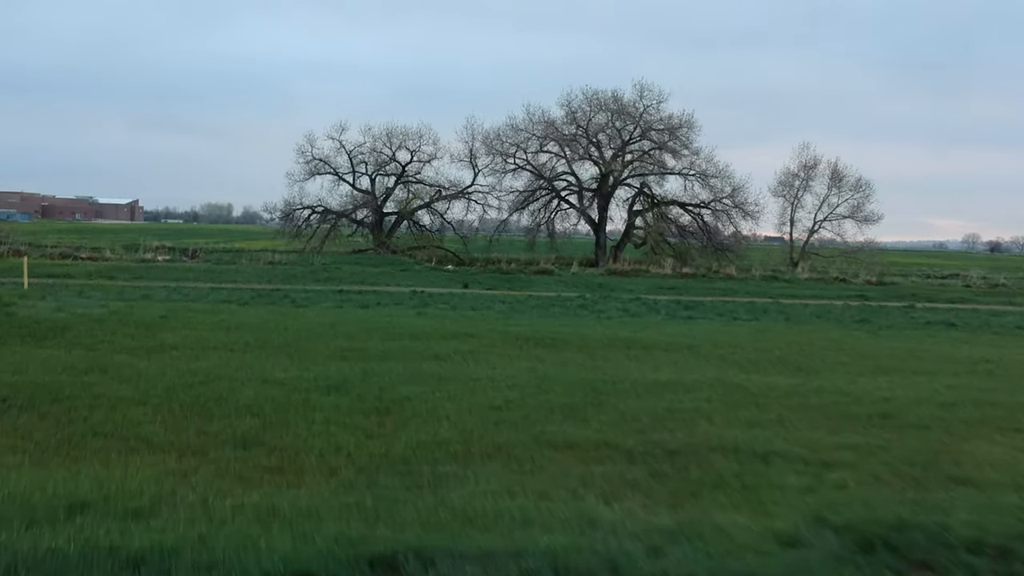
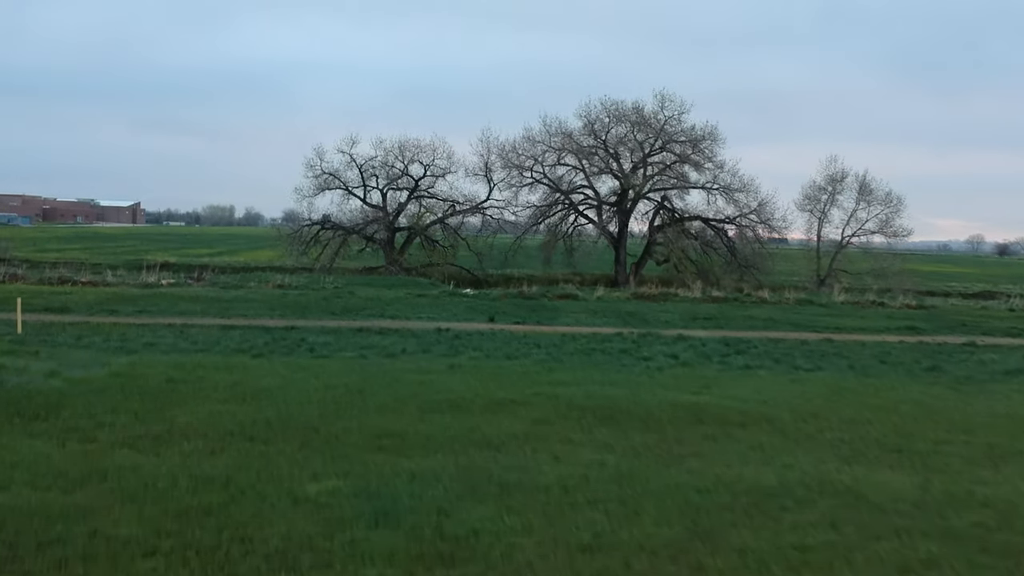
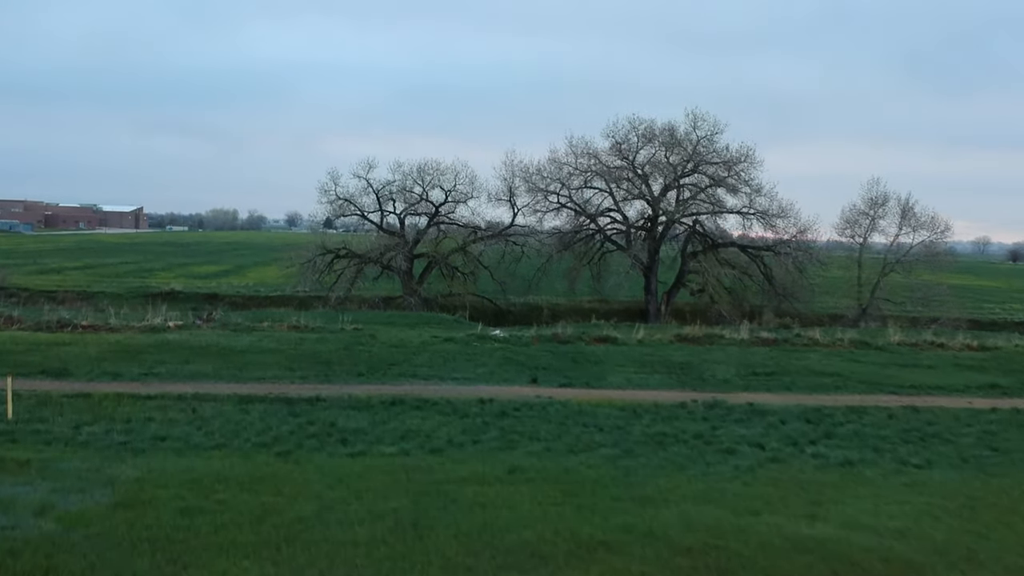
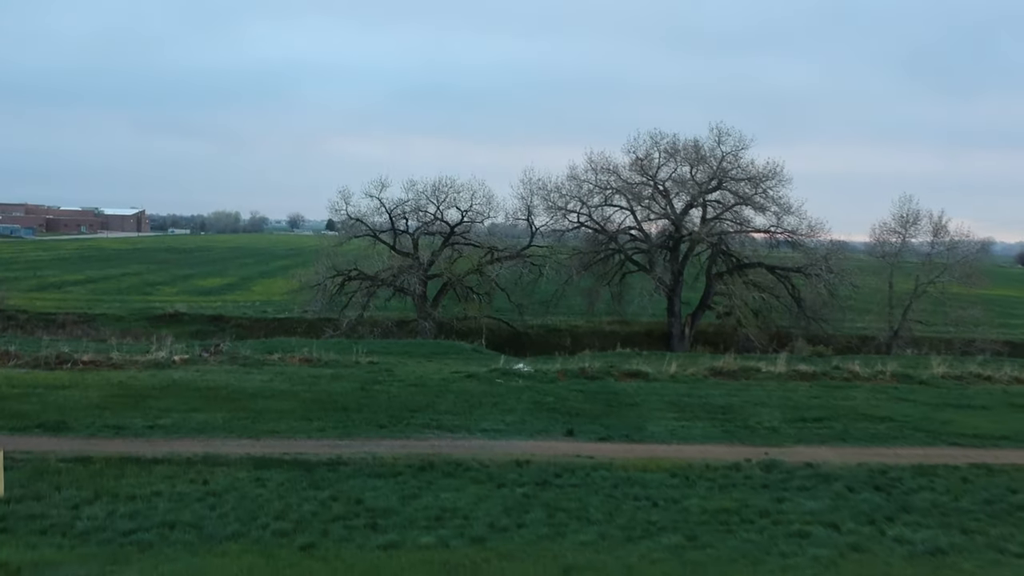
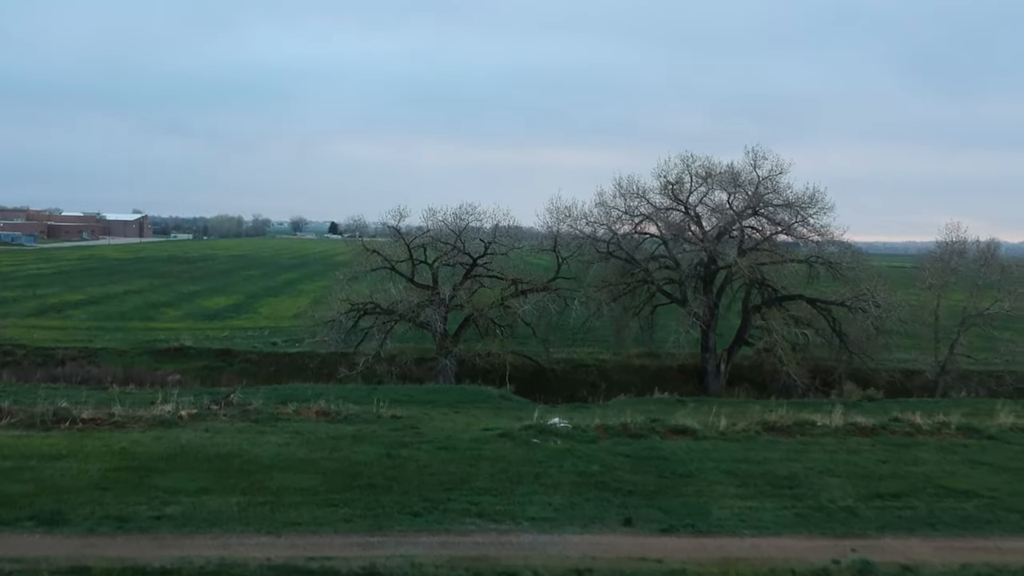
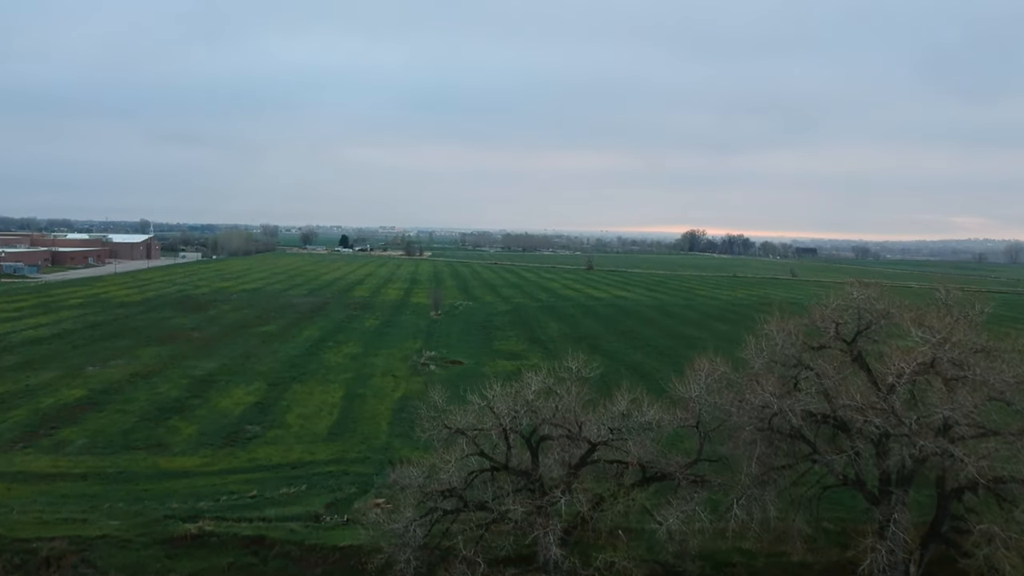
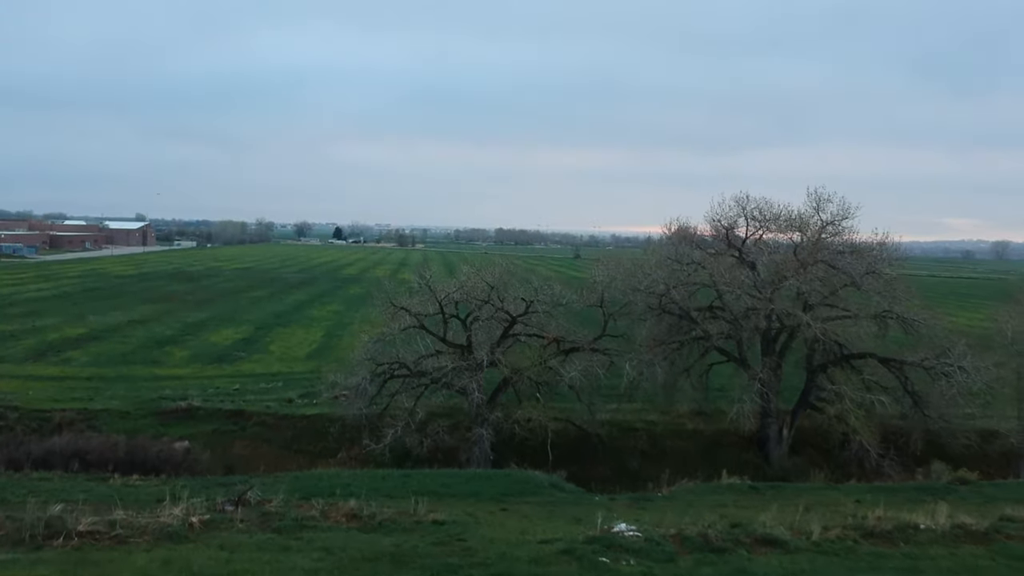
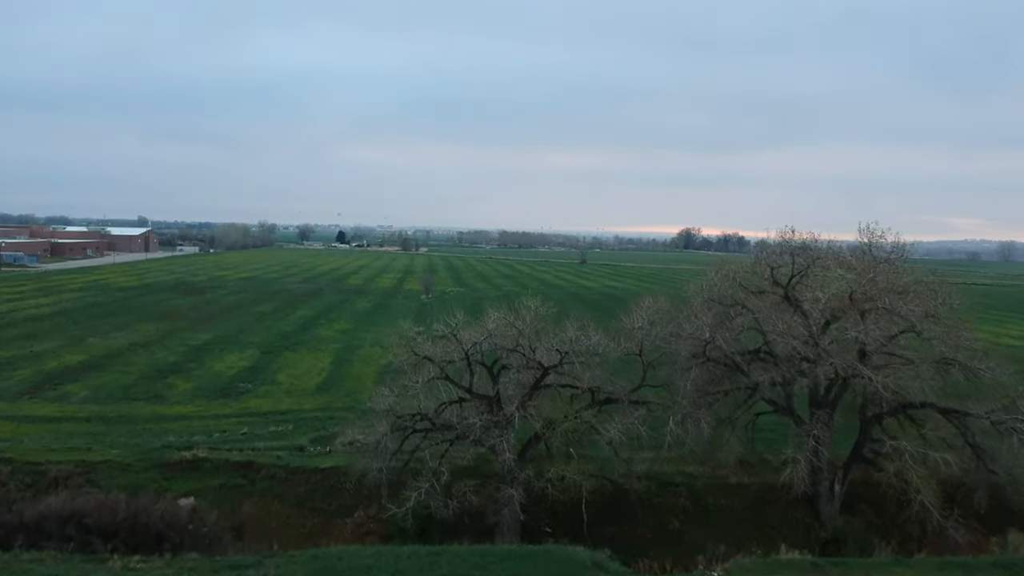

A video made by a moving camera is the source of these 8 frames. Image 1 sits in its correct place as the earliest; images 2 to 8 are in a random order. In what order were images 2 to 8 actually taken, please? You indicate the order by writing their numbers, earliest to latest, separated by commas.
2, 3, 4, 5, 7, 8, 6
